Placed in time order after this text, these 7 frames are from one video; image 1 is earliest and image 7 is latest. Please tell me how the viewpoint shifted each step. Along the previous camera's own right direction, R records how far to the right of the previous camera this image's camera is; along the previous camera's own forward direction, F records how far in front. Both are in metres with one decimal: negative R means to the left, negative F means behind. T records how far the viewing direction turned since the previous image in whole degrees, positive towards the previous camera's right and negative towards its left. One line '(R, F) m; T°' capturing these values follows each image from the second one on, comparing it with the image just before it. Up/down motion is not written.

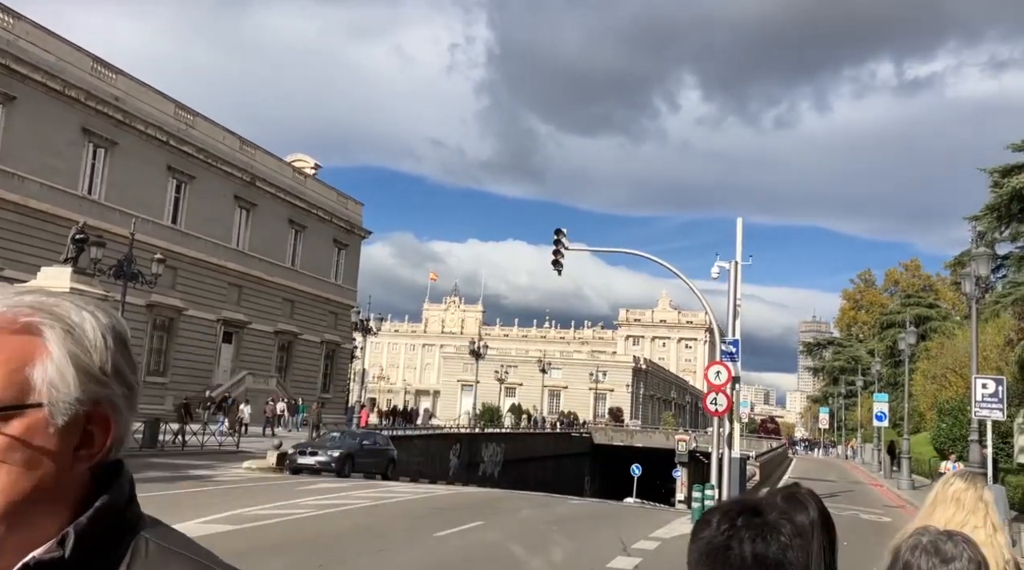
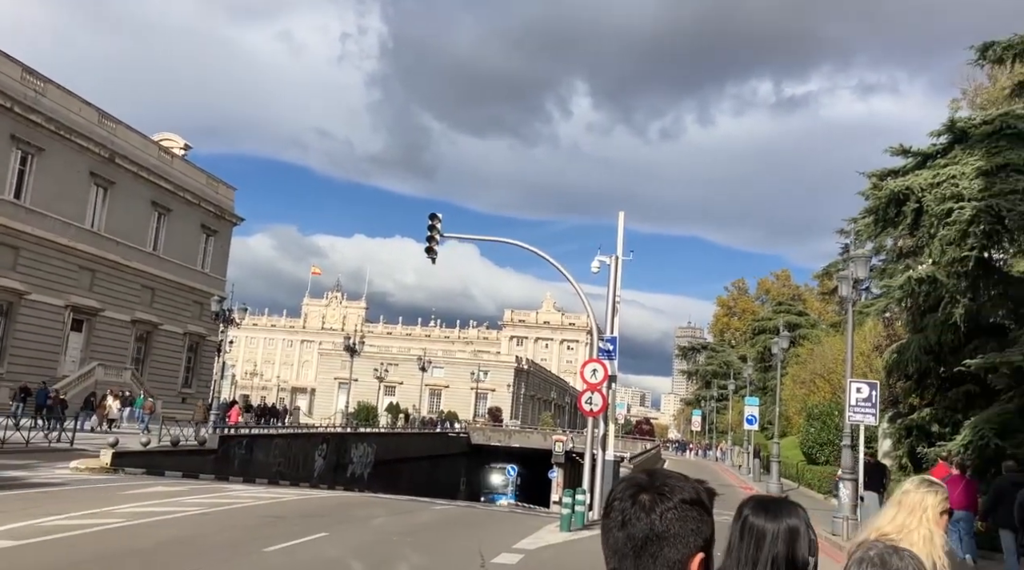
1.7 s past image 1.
(+0.4, +1.3) m; +7°
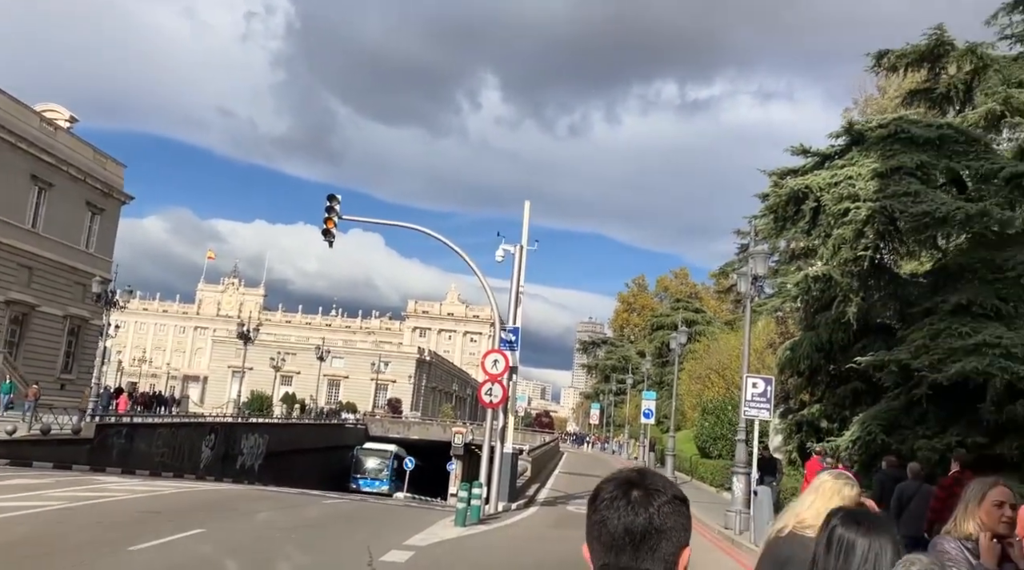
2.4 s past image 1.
(+0.1, +0.5) m; +6°
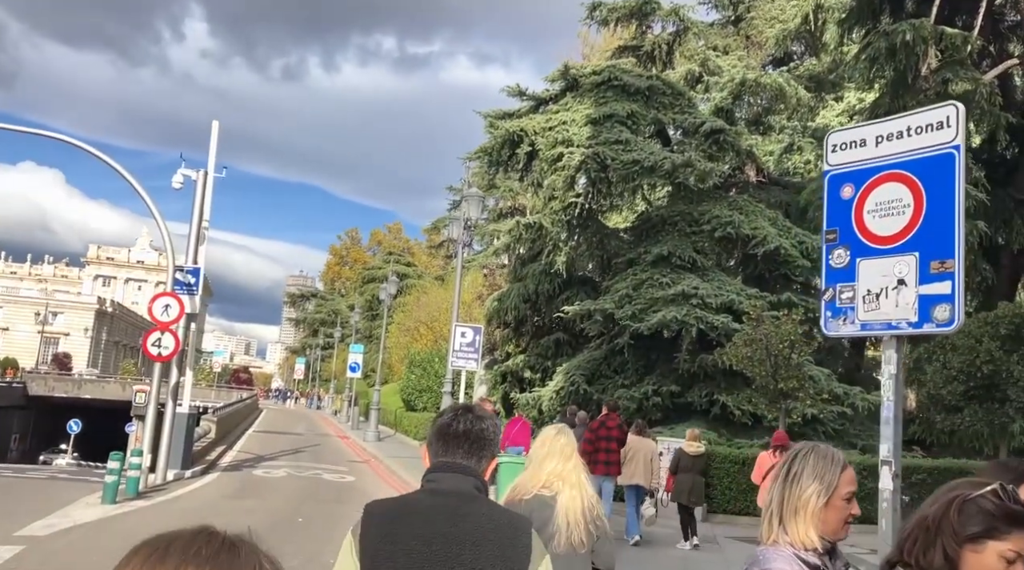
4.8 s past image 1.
(+0.4, +1.7) m; +18°
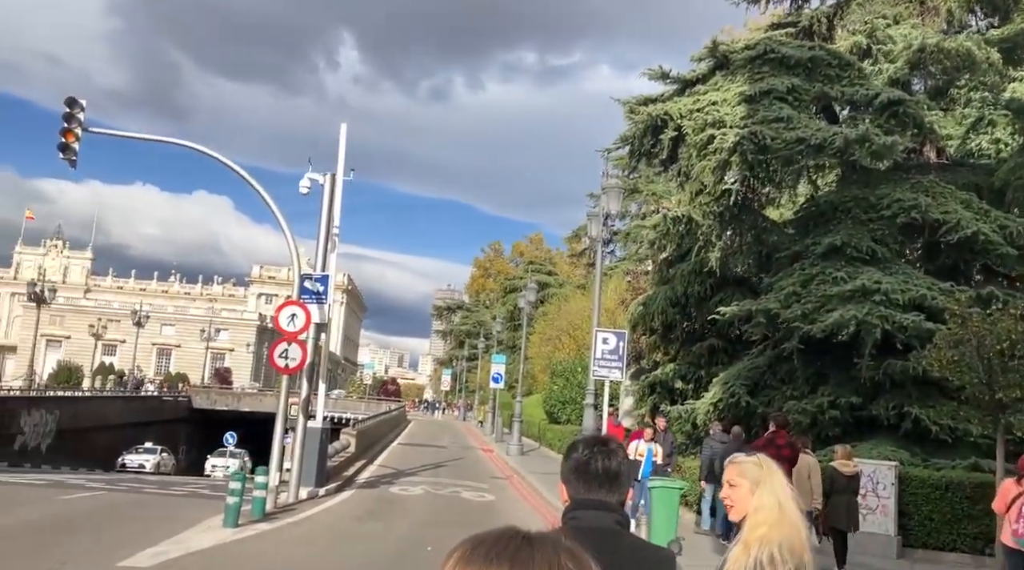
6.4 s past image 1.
(0.0, +1.5) m; -9°
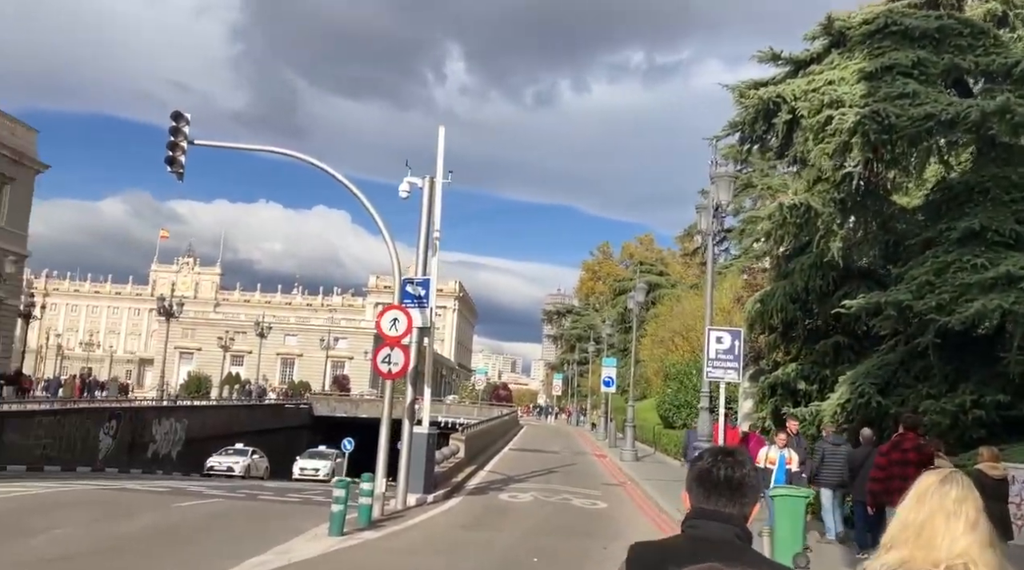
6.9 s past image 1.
(+0.1, +0.5) m; -7°
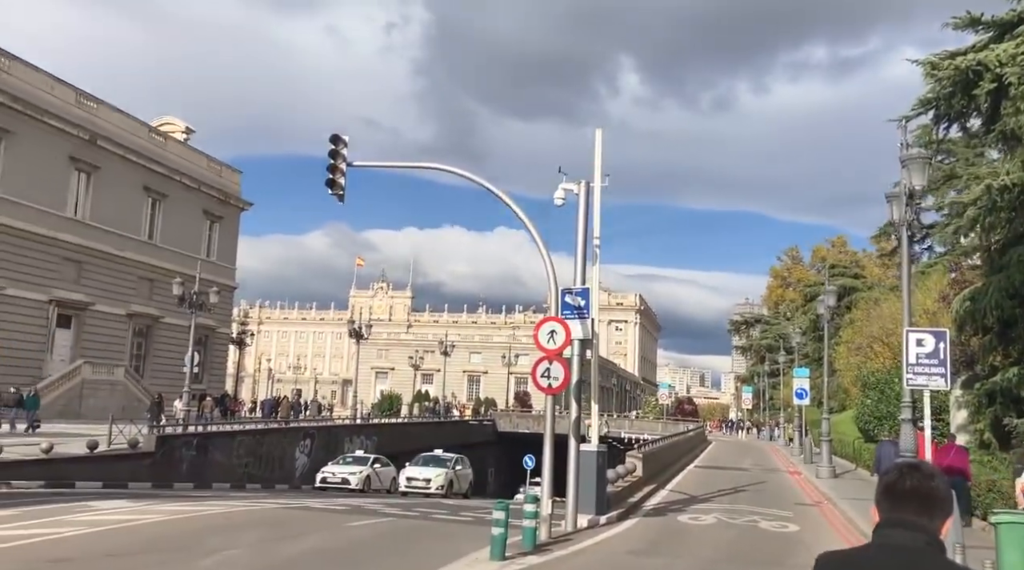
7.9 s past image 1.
(+0.3, +0.7) m; -12°
